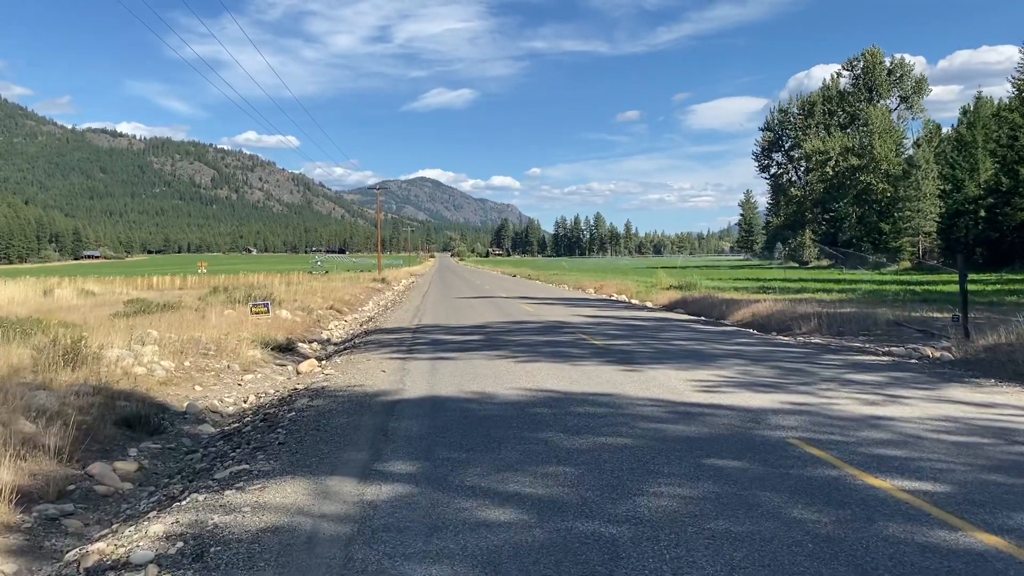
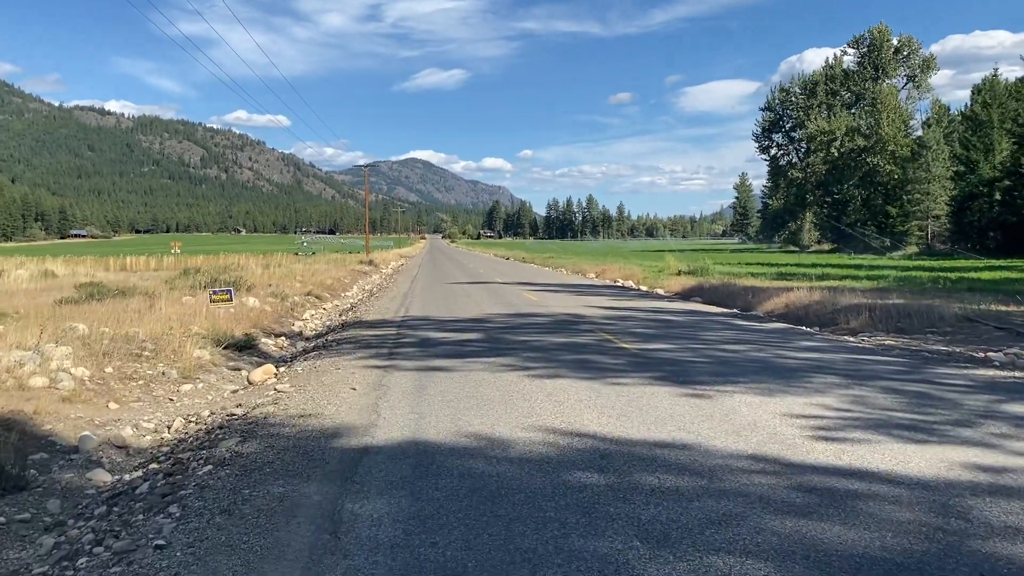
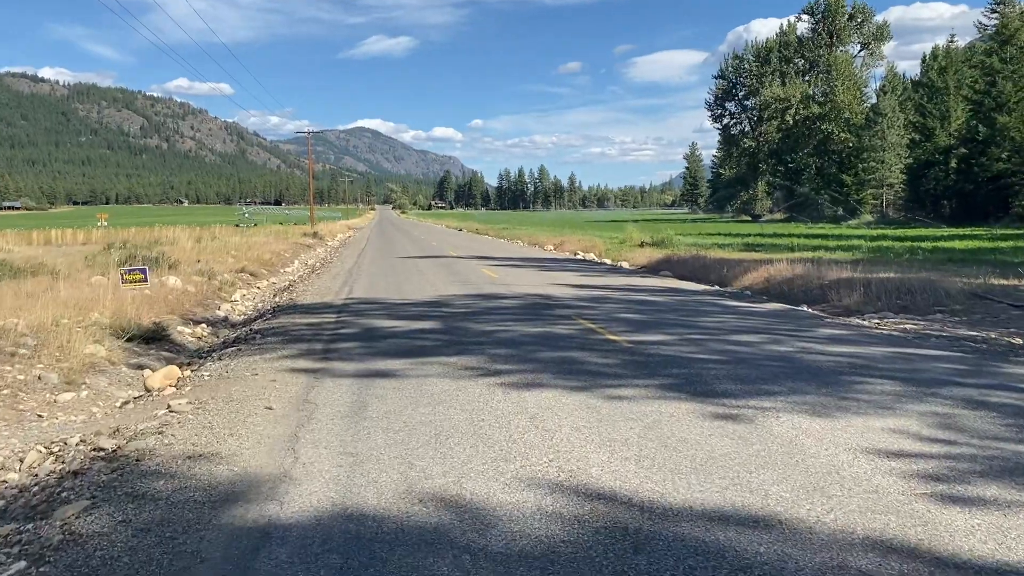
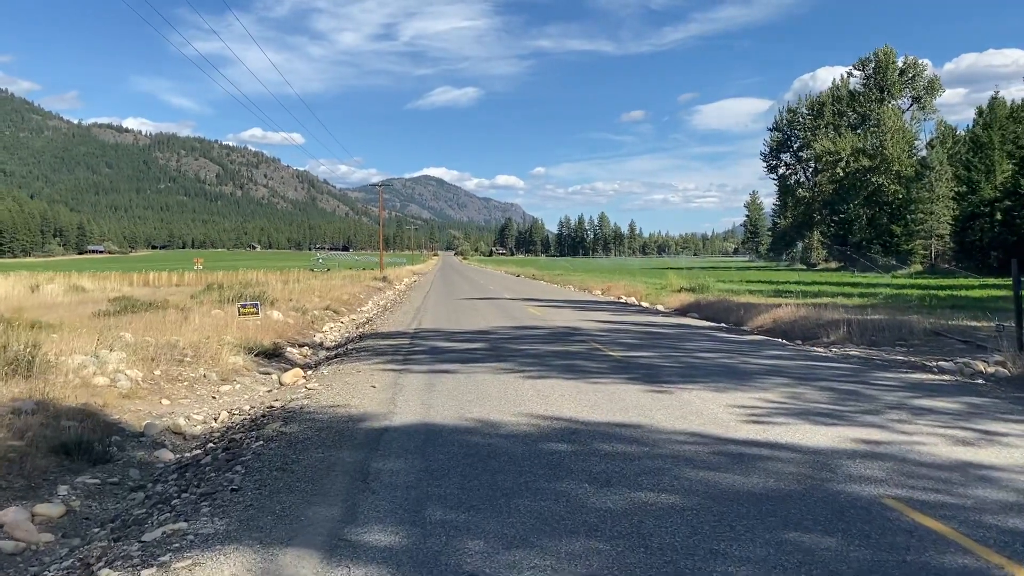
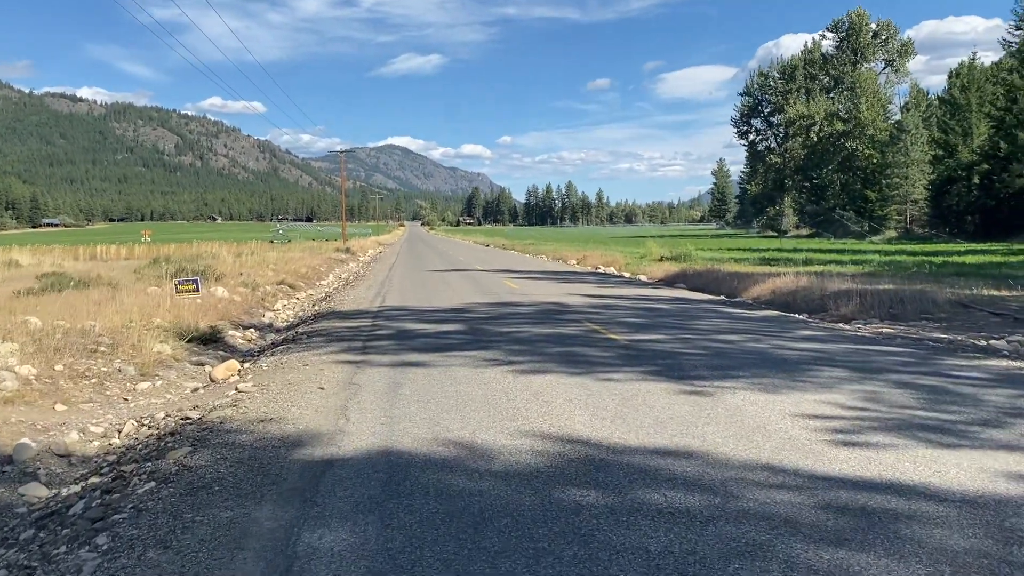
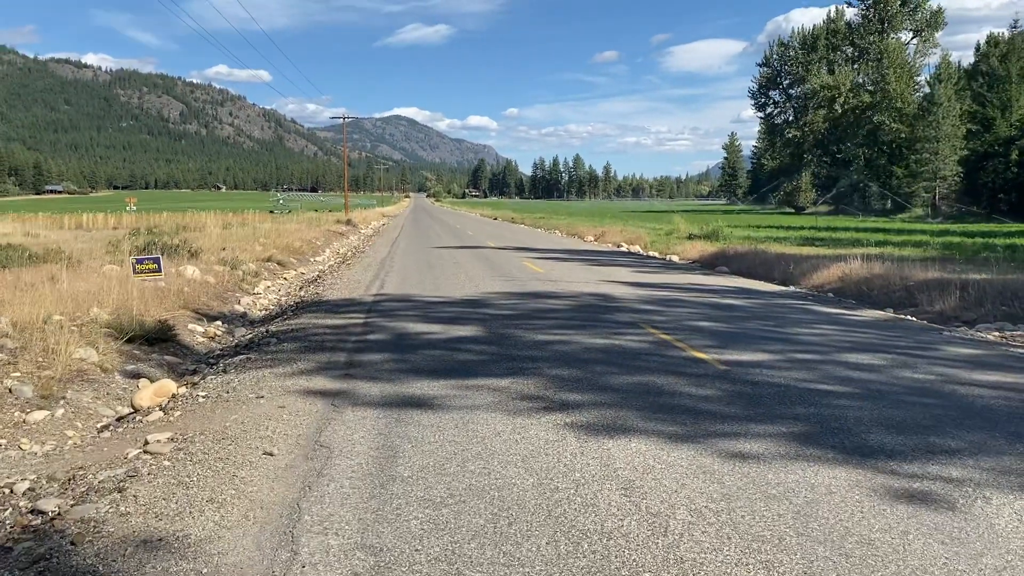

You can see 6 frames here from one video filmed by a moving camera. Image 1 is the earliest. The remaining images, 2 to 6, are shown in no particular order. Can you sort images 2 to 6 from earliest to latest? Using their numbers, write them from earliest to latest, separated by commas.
4, 2, 5, 3, 6
